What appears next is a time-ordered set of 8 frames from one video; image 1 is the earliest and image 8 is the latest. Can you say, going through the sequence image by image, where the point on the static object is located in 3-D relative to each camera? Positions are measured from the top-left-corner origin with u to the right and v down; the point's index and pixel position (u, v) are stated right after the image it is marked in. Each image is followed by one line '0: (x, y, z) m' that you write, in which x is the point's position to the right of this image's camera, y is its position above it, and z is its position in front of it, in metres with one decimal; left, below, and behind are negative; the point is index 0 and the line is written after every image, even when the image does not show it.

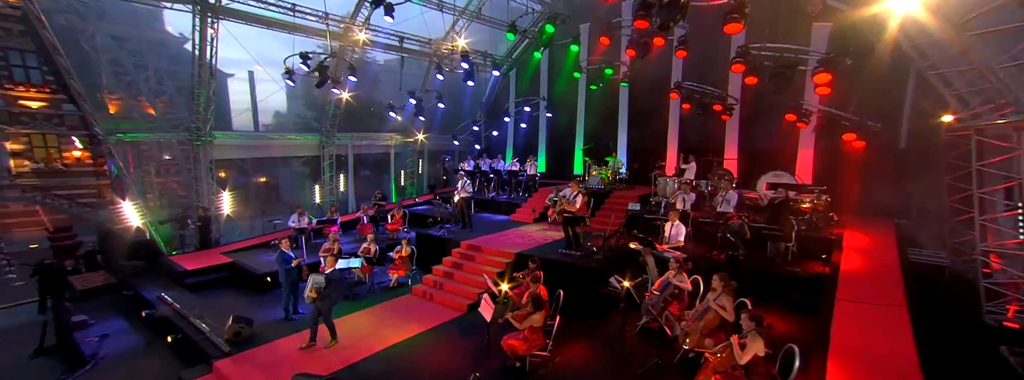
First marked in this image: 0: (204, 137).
0: (-9.7, +1.7, +13.3) m
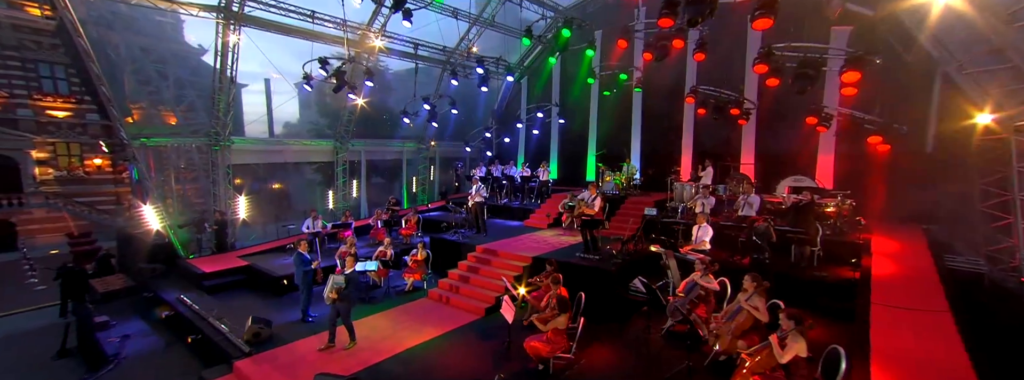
0: (-9.3, +1.6, +13.4) m
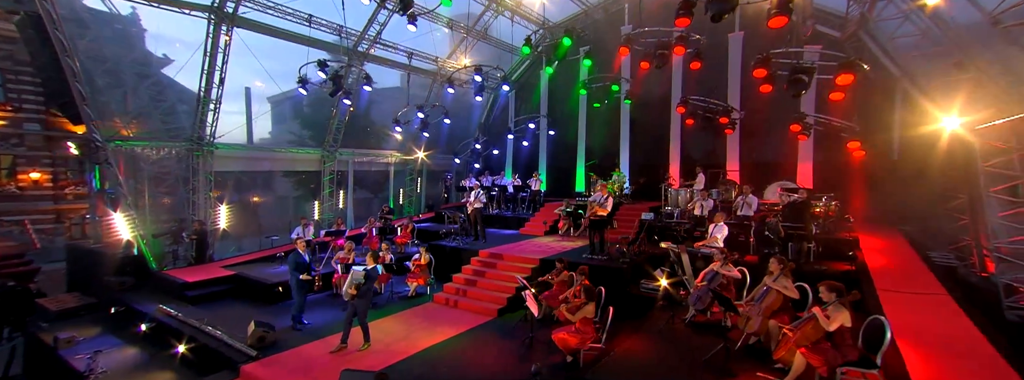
0: (-9.3, +1.3, +12.8) m
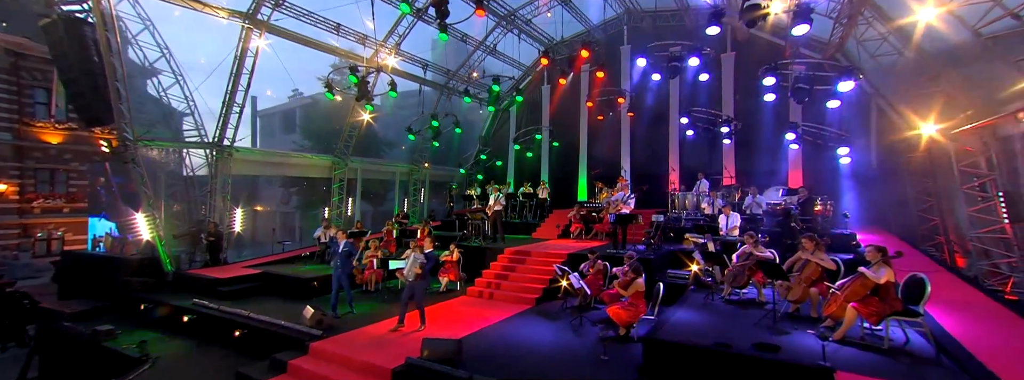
0: (-8.8, +1.2, +12.8) m
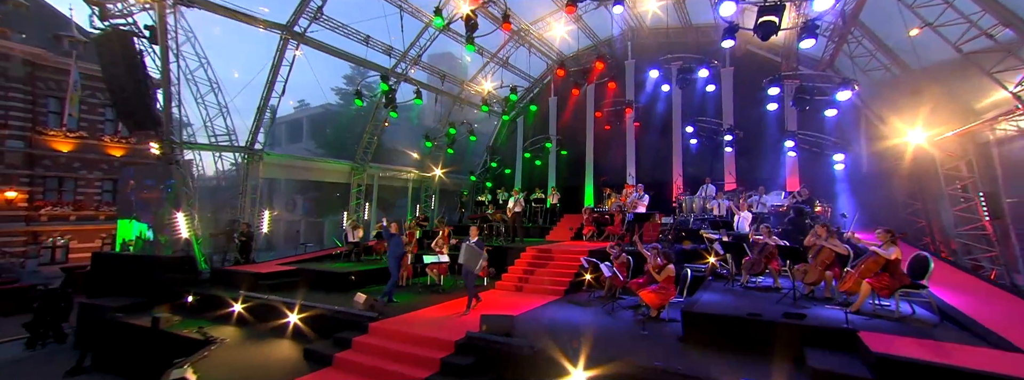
0: (-8.2, +1.2, +13.2) m
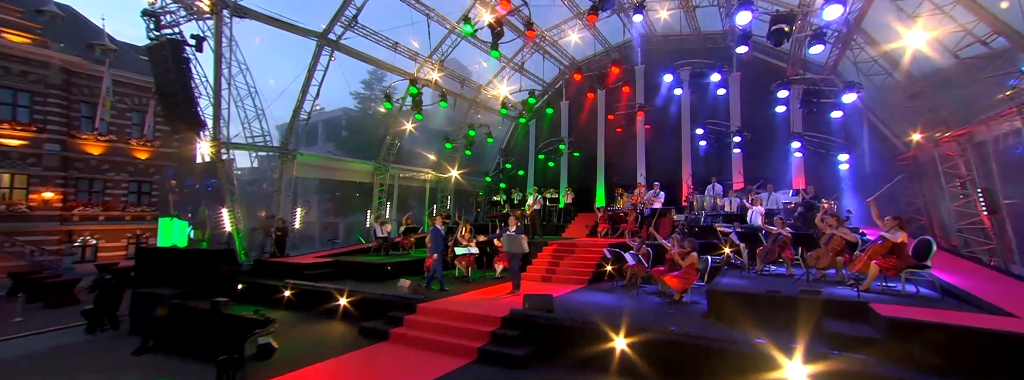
0: (-7.5, +1.2, +13.9) m
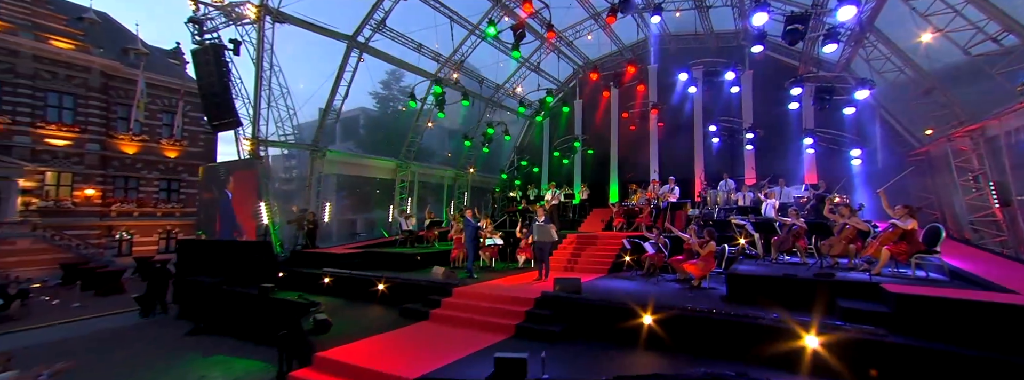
0: (-6.8, +1.4, +14.6) m
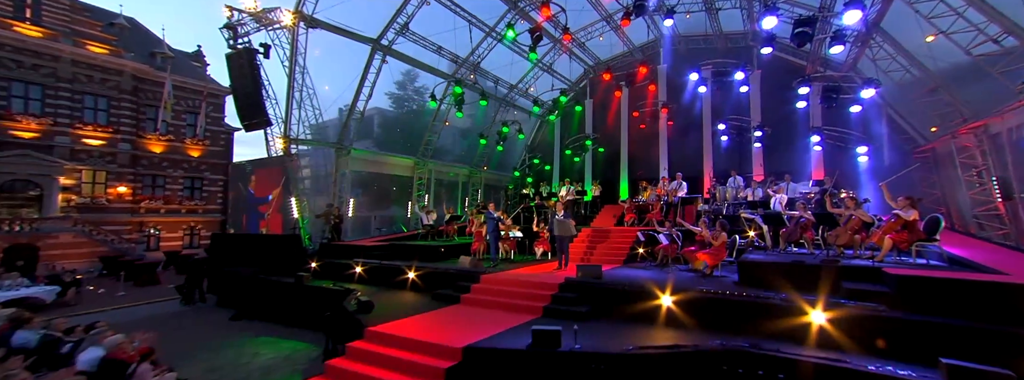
0: (-6.2, +1.5, +15.2) m
